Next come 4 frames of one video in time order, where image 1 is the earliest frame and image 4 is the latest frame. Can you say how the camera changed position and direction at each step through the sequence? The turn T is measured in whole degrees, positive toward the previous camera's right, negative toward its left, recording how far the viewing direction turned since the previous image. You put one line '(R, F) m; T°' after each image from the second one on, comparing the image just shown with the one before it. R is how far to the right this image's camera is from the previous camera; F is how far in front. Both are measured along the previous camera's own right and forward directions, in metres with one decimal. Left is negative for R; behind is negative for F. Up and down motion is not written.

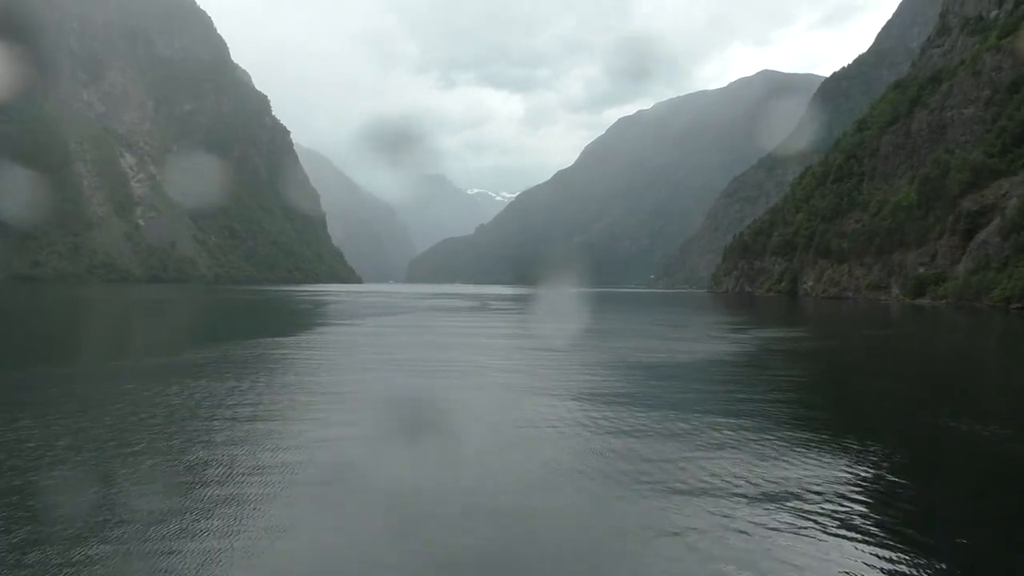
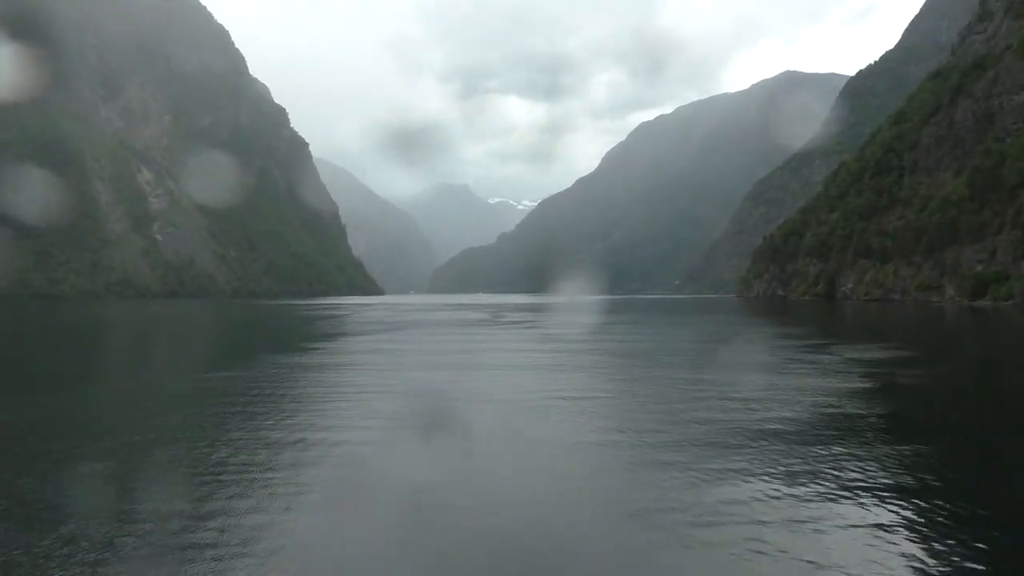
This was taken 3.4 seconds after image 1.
(+0.2, +2.7) m; -2°
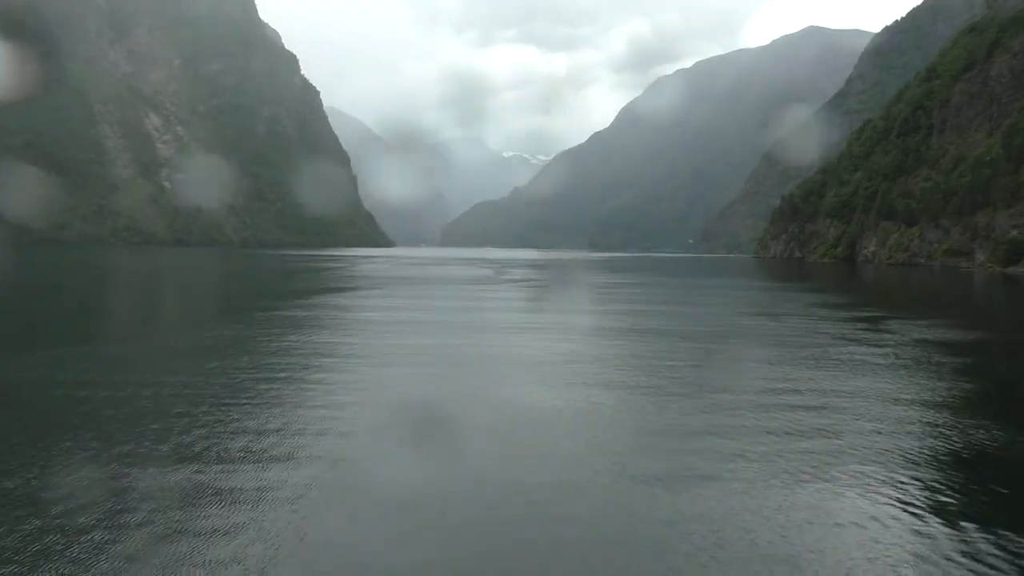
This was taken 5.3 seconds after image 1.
(0.0, +1.3) m; -1°
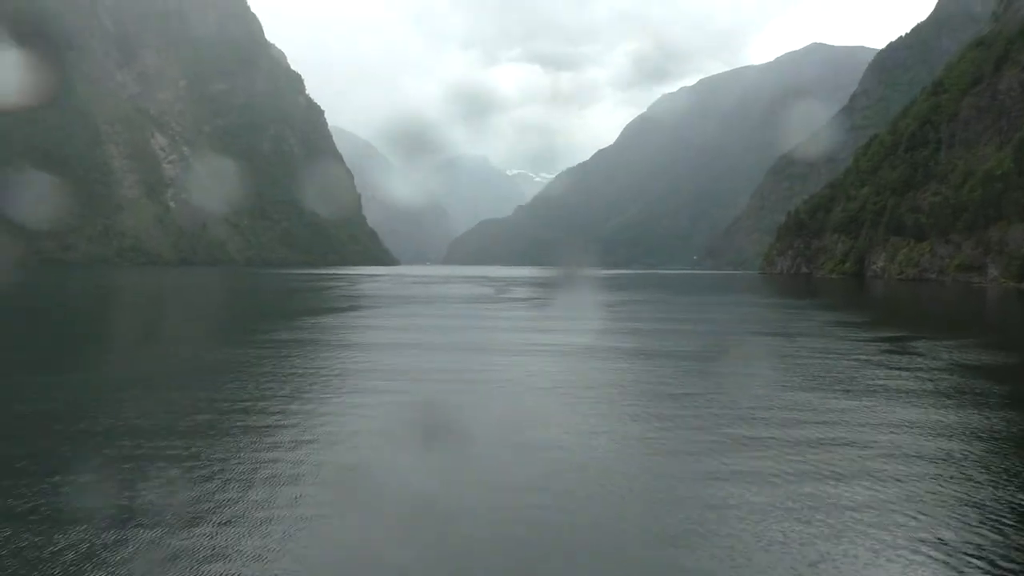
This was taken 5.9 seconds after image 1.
(+0.1, +0.6) m; 0°
